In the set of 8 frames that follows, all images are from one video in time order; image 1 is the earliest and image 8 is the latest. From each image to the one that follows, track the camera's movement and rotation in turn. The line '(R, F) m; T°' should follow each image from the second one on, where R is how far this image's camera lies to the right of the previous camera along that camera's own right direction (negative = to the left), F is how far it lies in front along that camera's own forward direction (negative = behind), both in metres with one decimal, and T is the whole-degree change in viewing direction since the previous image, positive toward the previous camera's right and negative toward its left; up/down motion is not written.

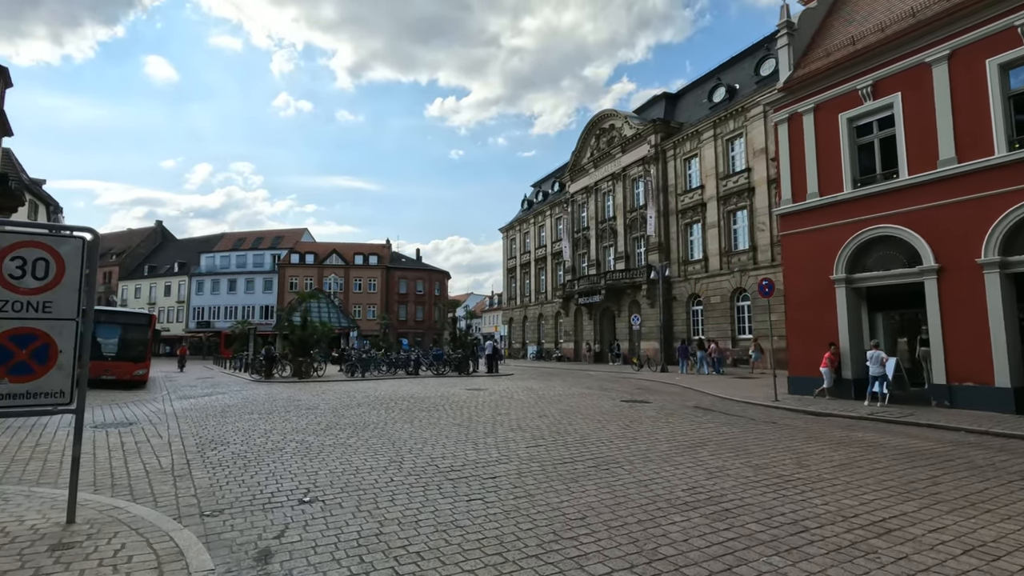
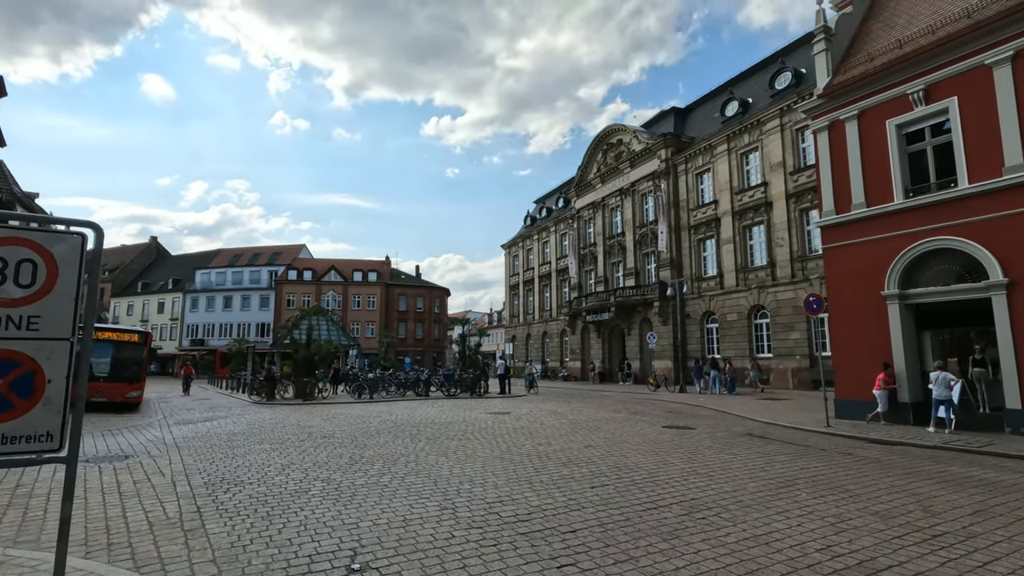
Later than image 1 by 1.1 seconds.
(-0.9, +1.1) m; +1°
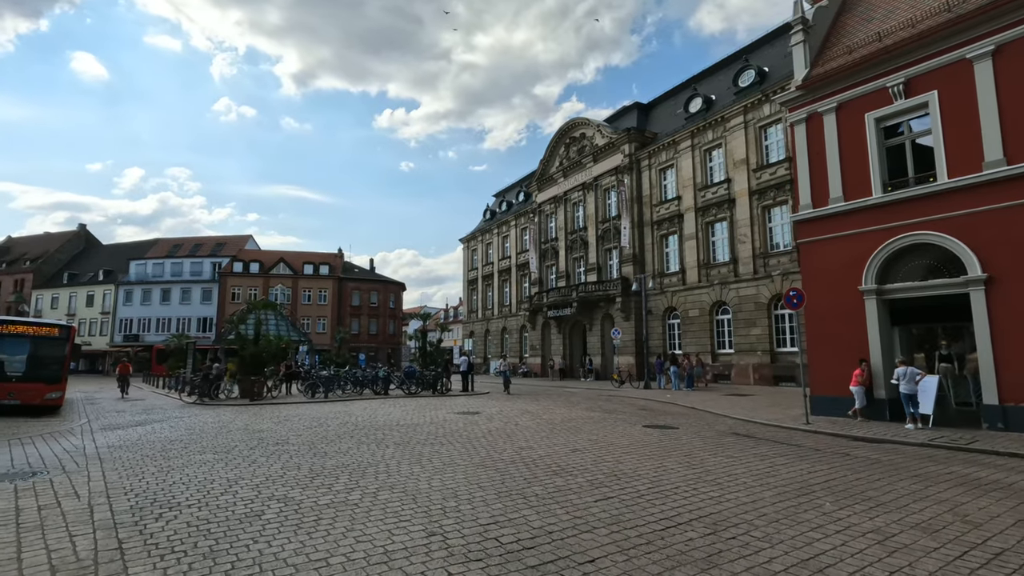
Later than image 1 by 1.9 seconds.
(-0.5, +1.0) m; +5°
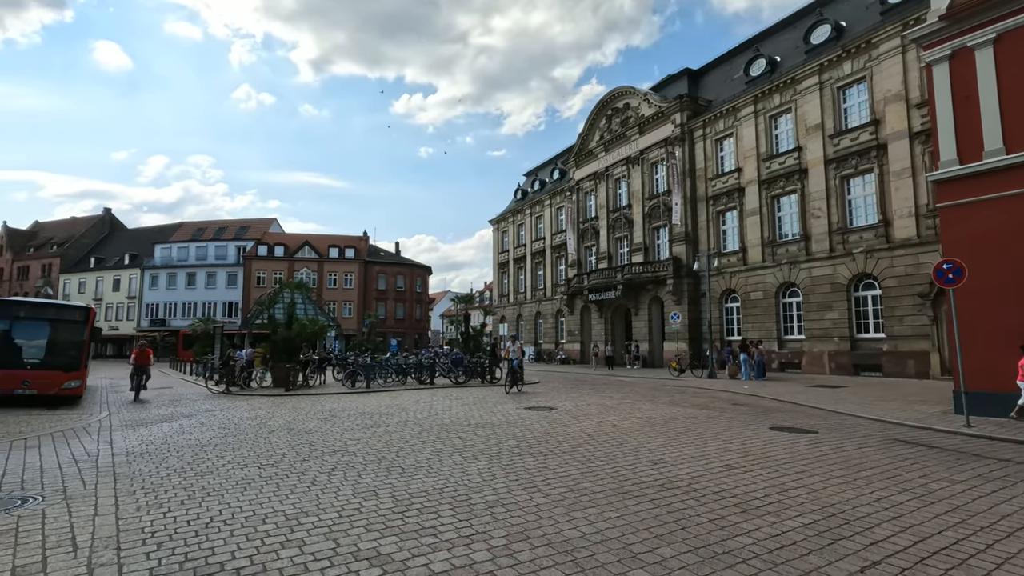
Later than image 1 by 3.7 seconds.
(-1.5, +2.3) m; -2°
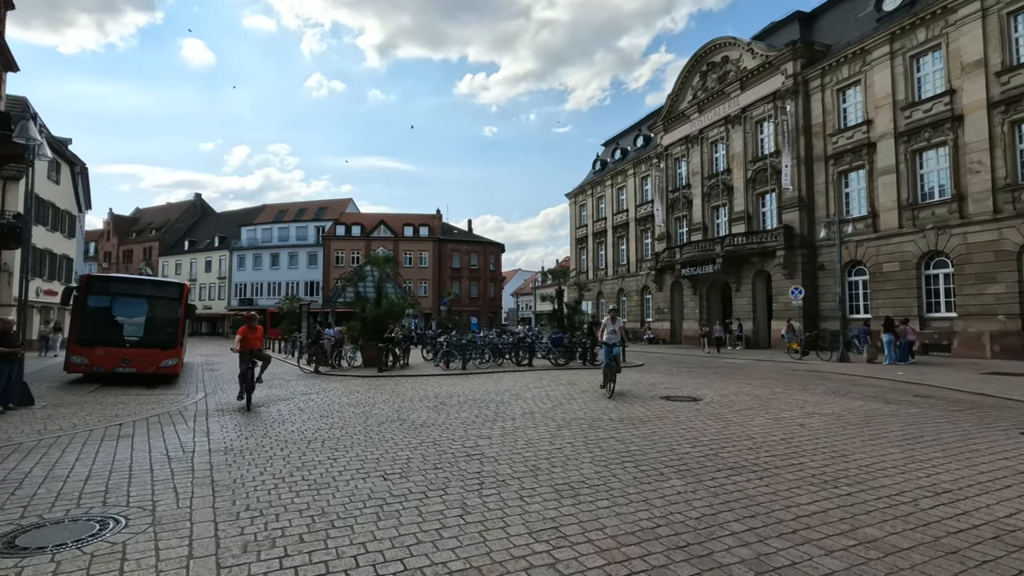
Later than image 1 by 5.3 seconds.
(-1.4, +1.9) m; -7°
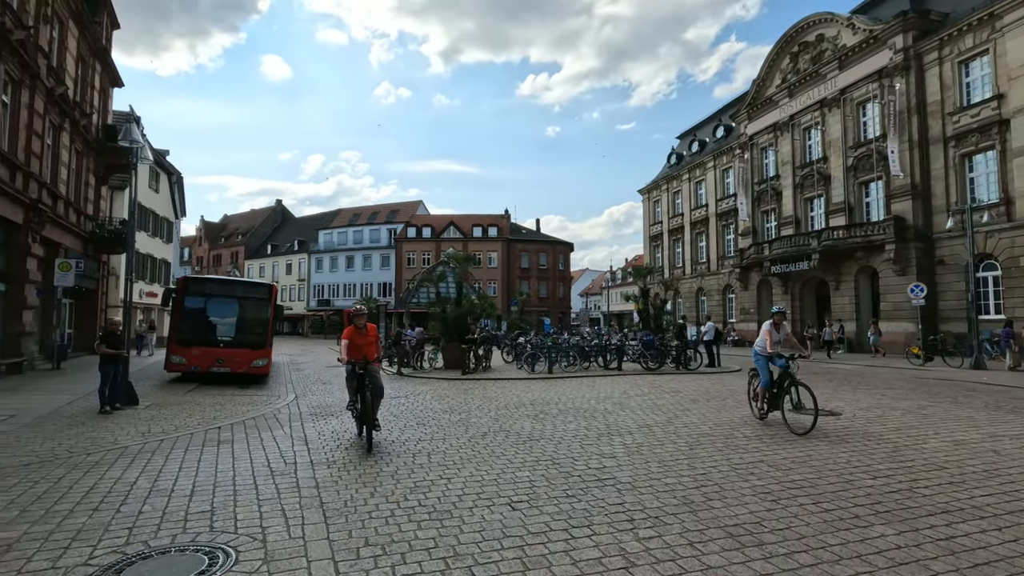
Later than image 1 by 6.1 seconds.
(-0.8, +0.8) m; -7°
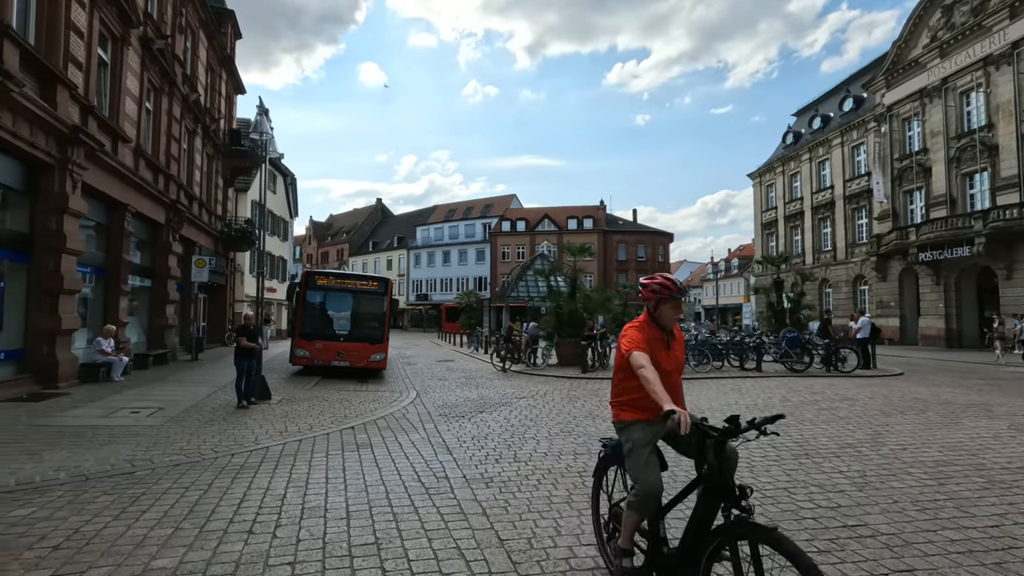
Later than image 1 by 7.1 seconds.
(-1.0, +1.0) m; -9°
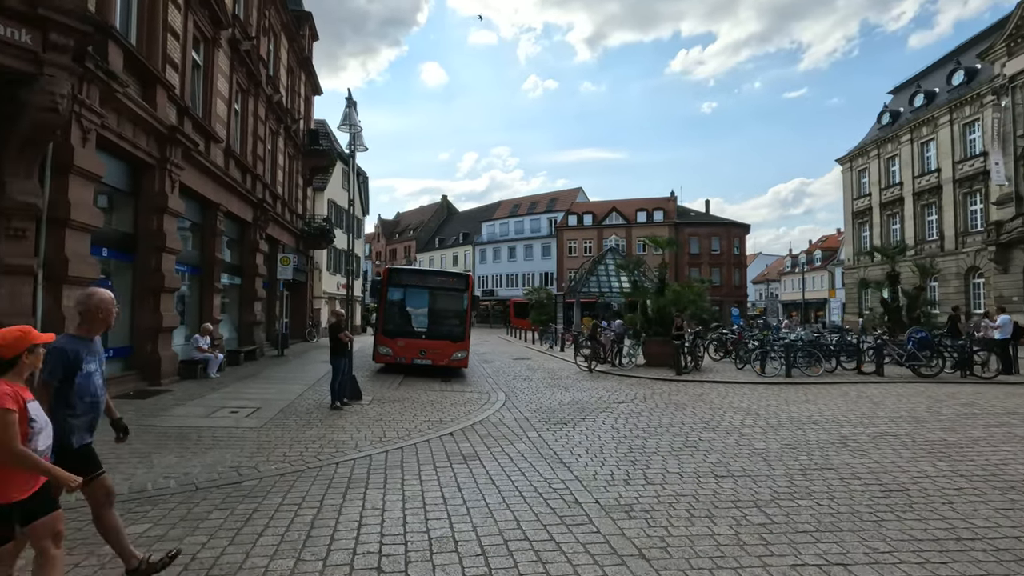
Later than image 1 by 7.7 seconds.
(-0.7, +0.7) m; -6°
